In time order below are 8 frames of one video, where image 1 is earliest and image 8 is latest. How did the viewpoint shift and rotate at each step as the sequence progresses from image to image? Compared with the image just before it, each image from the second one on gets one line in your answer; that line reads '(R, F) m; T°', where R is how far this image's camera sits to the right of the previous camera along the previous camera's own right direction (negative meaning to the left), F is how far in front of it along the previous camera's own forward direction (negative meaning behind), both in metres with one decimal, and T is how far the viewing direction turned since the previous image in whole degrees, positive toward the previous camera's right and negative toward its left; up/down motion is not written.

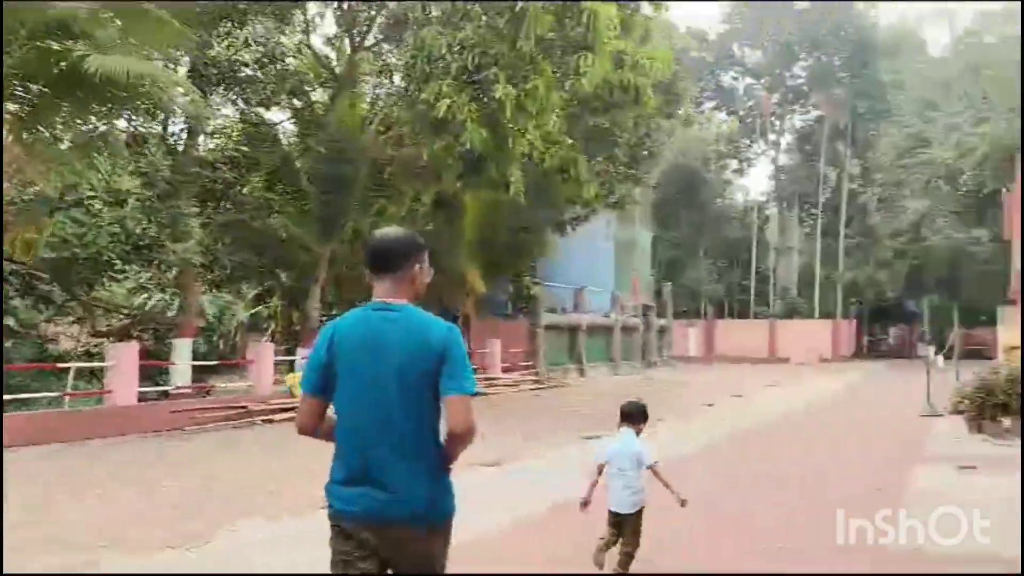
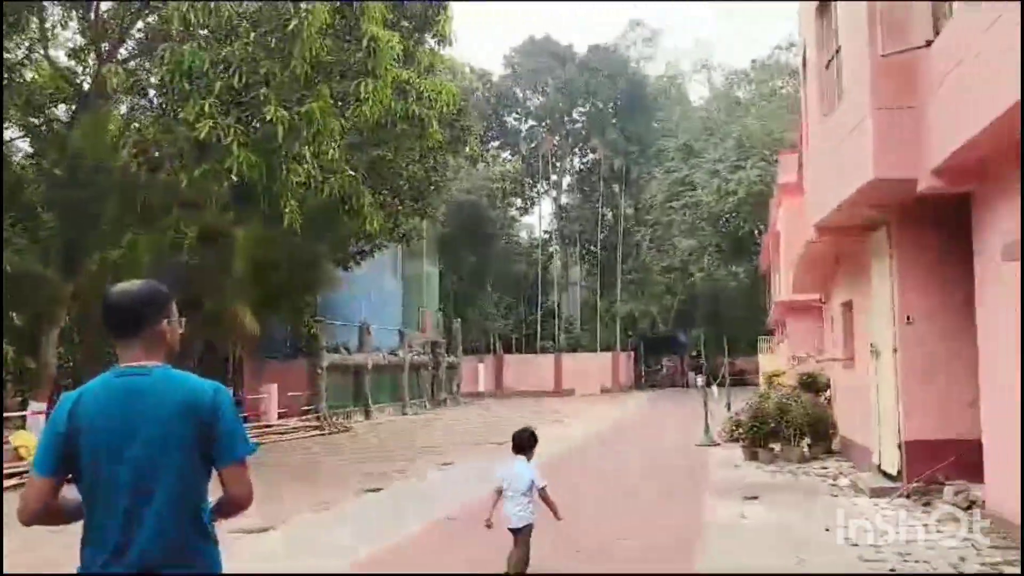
(-0.4, +1.2) m; +17°
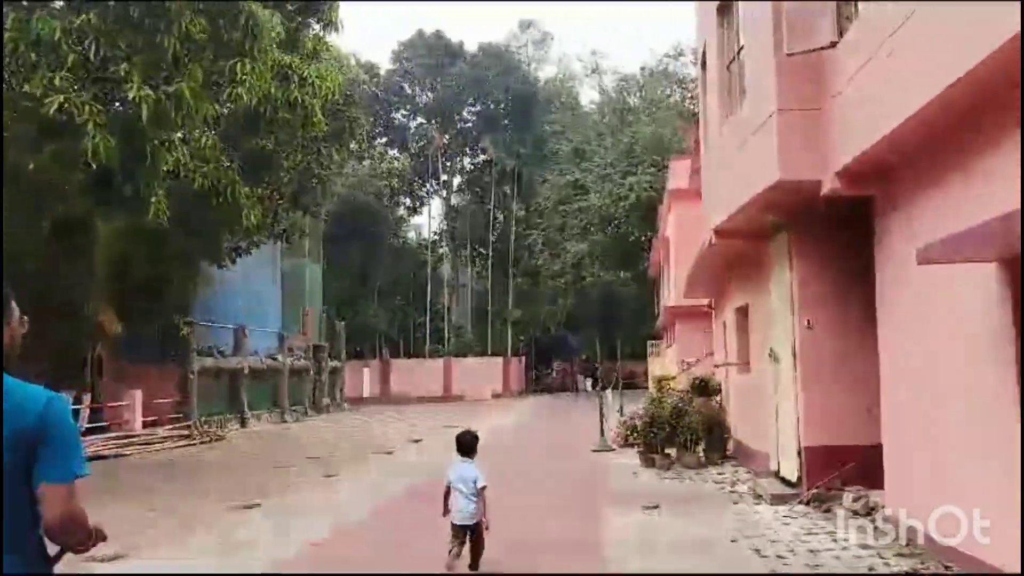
(0.0, +0.5) m; +8°
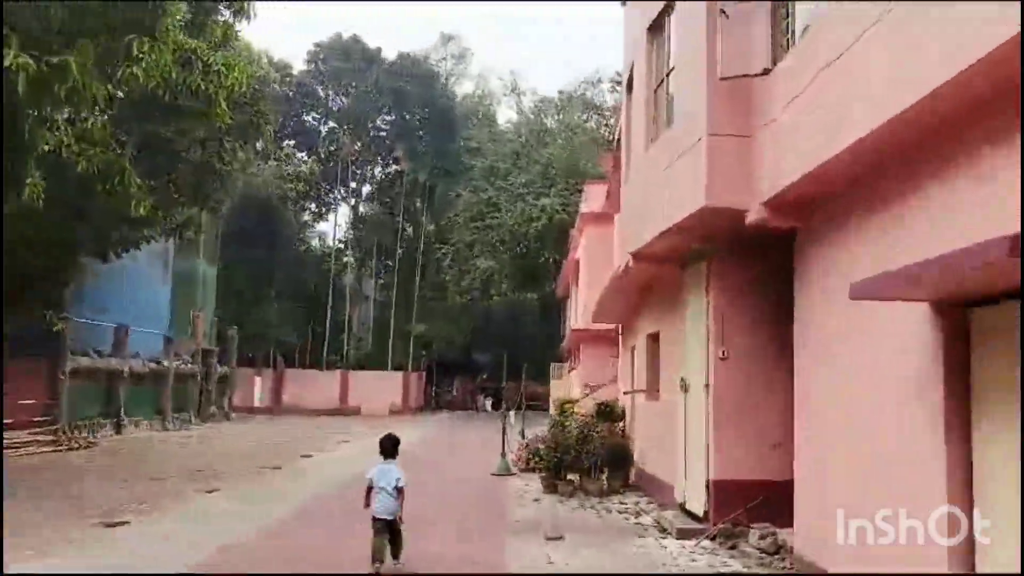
(0.0, +0.3) m; +7°
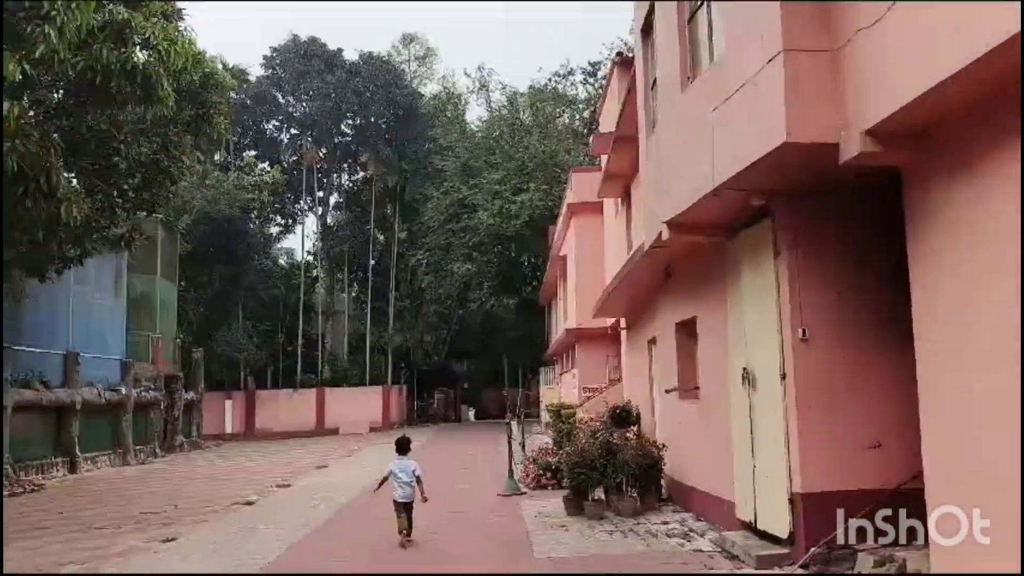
(-0.3, +1.2) m; +2°
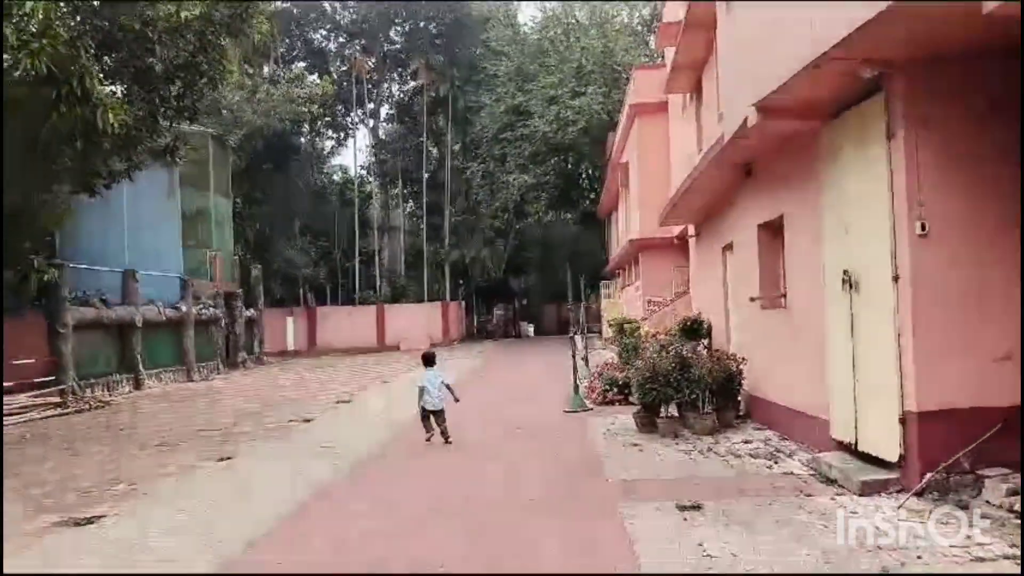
(-0.1, +0.6) m; -4°
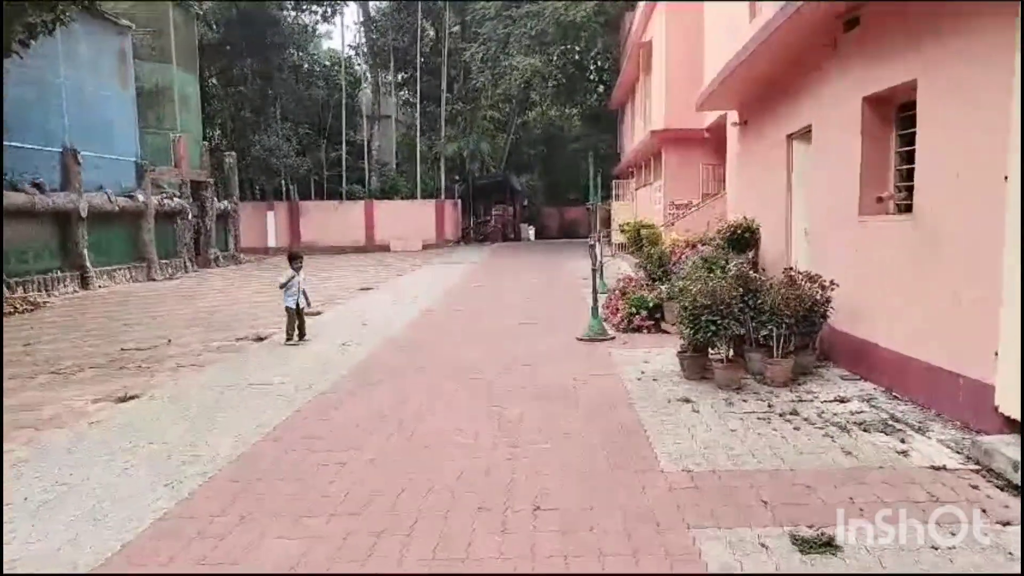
(-0.1, +1.7) m; 0°
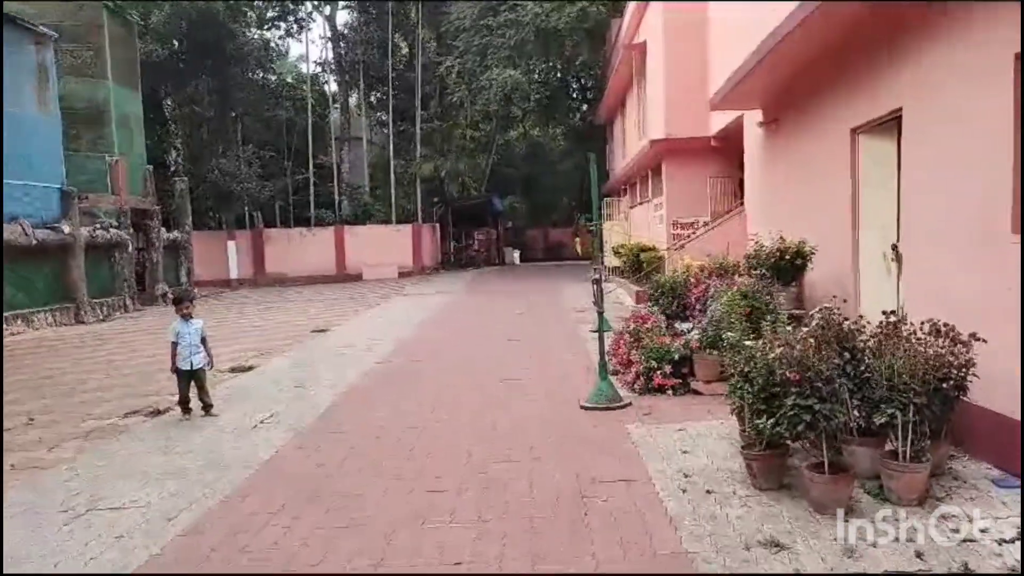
(0.0, +1.7) m; +1°
